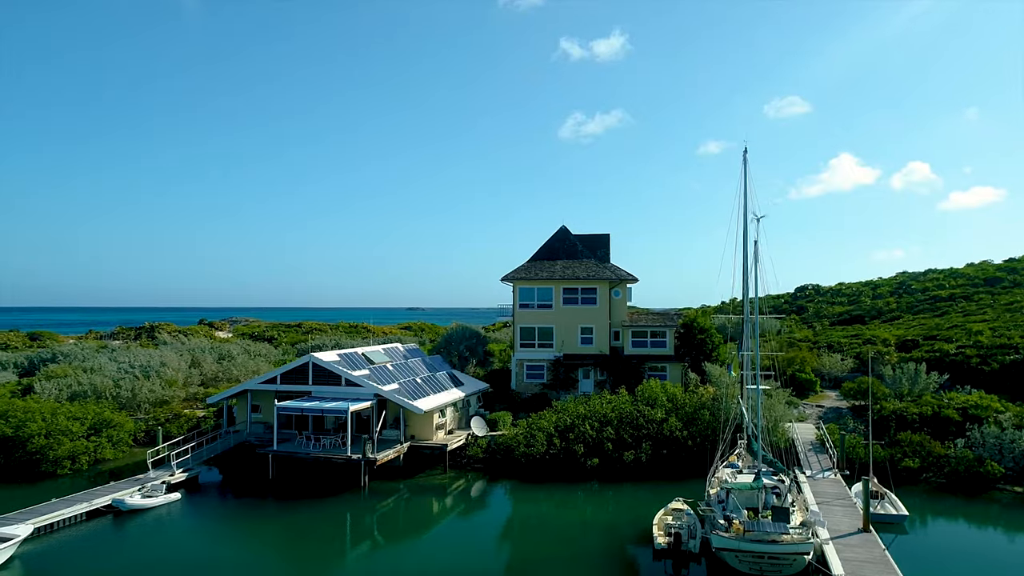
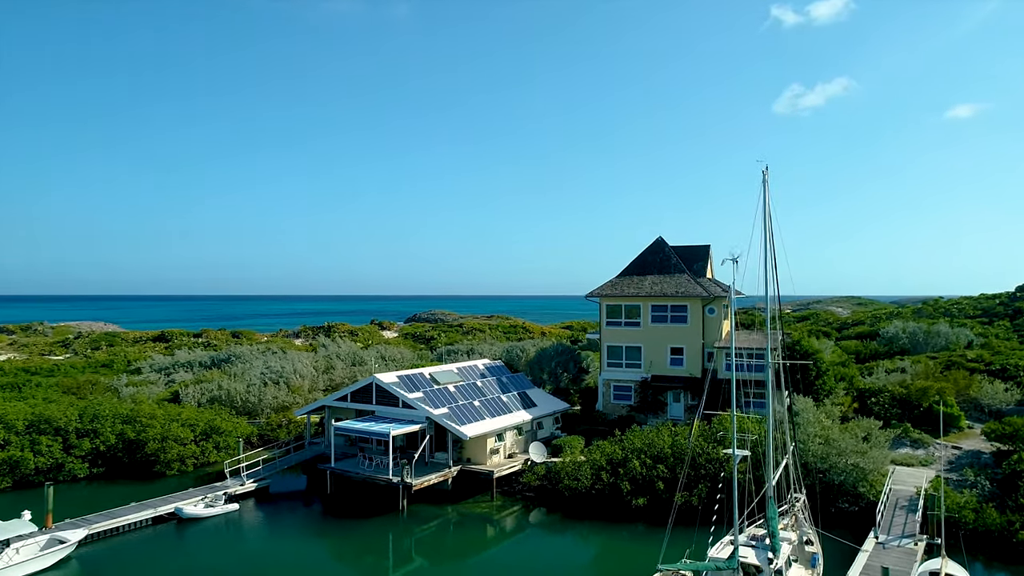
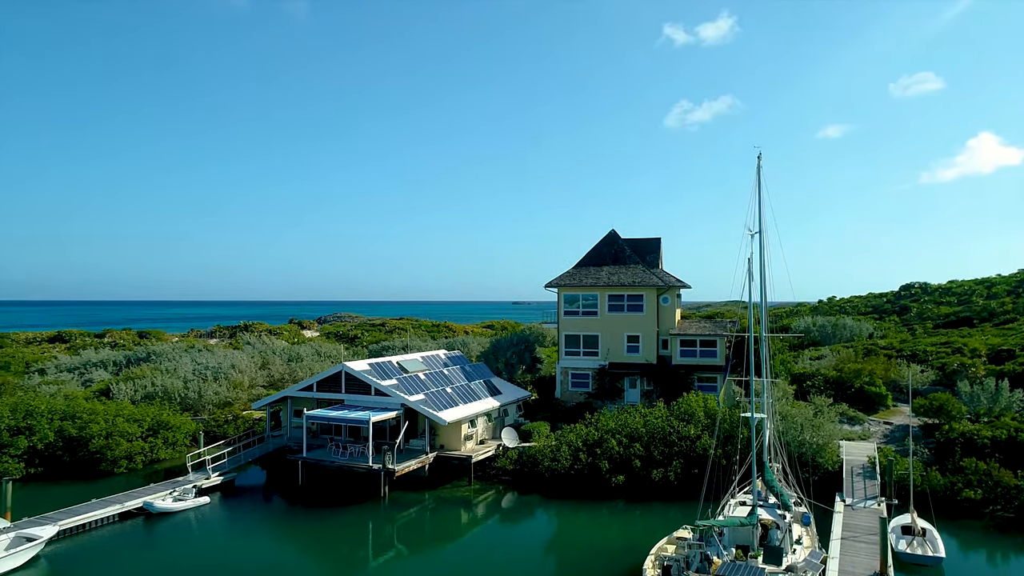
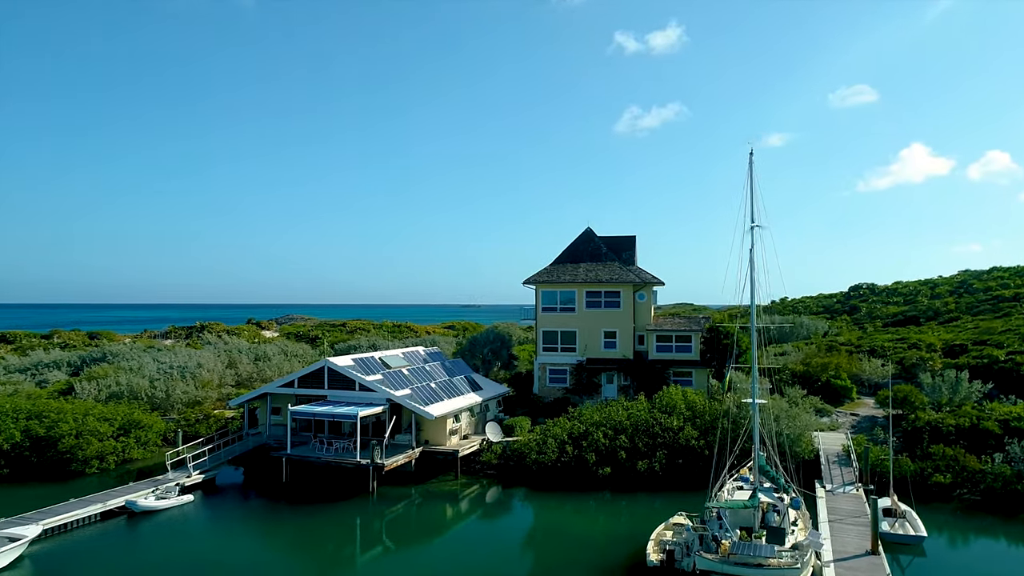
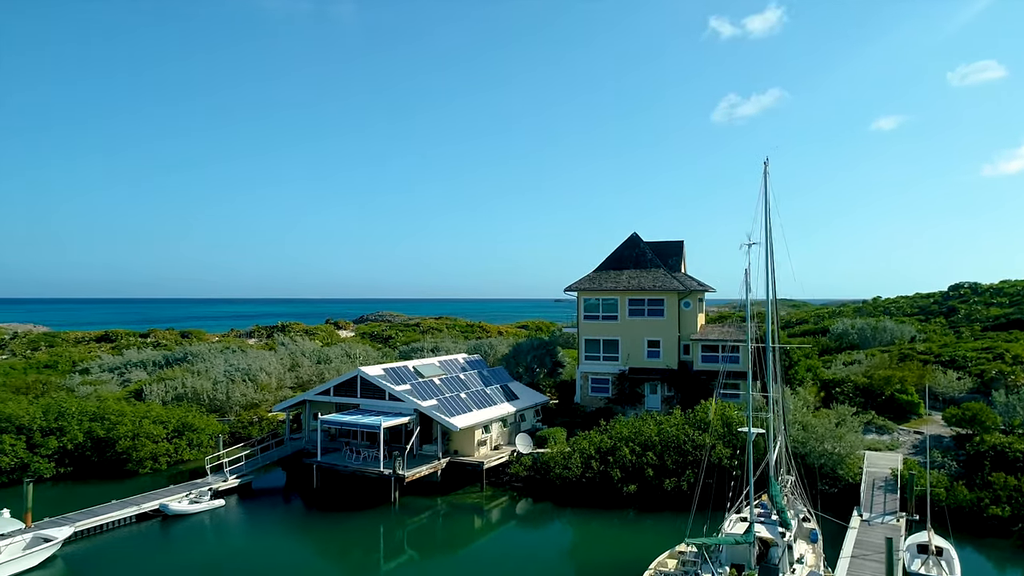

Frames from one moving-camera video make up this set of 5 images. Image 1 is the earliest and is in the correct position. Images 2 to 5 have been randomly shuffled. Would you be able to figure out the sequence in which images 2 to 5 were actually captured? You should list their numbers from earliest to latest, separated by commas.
4, 3, 5, 2
